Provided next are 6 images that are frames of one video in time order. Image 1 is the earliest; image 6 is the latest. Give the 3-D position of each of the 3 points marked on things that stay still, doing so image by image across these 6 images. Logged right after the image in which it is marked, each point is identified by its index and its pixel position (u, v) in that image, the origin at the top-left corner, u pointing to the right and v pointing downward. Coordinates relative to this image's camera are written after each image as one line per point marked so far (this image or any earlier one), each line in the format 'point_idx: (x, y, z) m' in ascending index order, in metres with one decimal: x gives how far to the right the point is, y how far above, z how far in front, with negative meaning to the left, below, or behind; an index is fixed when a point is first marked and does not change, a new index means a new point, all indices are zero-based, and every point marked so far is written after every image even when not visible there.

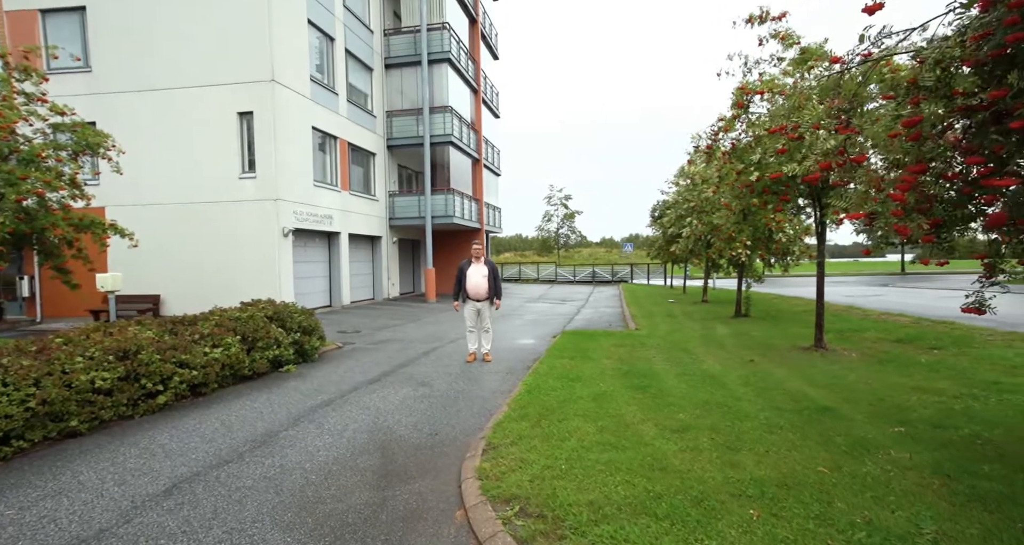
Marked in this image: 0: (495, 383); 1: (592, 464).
0: (-0.2, -1.4, +6.4) m
1: (+0.5, -1.3, +3.3) m
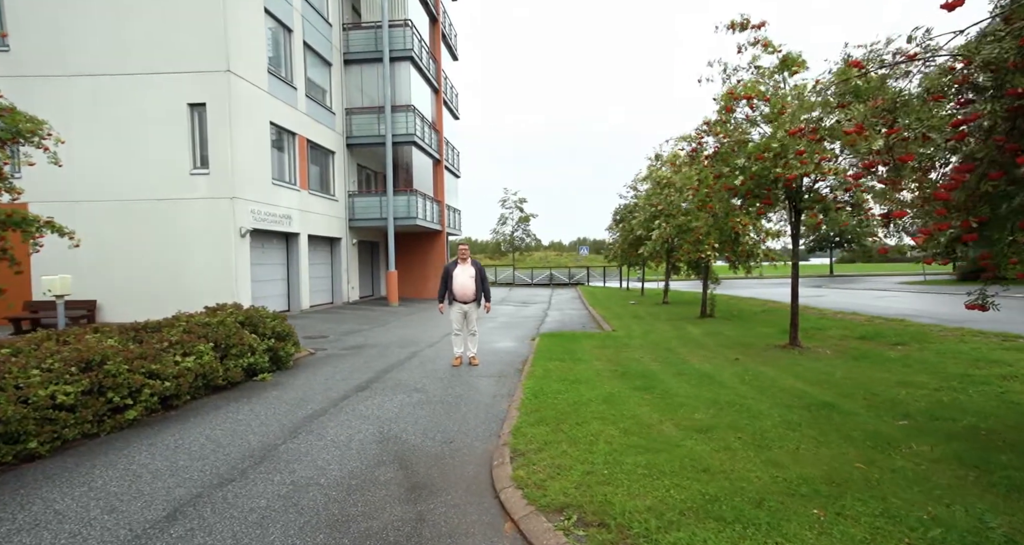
0: (-0.2, -1.4, +6.2) m
1: (+0.8, -1.3, +3.3) m
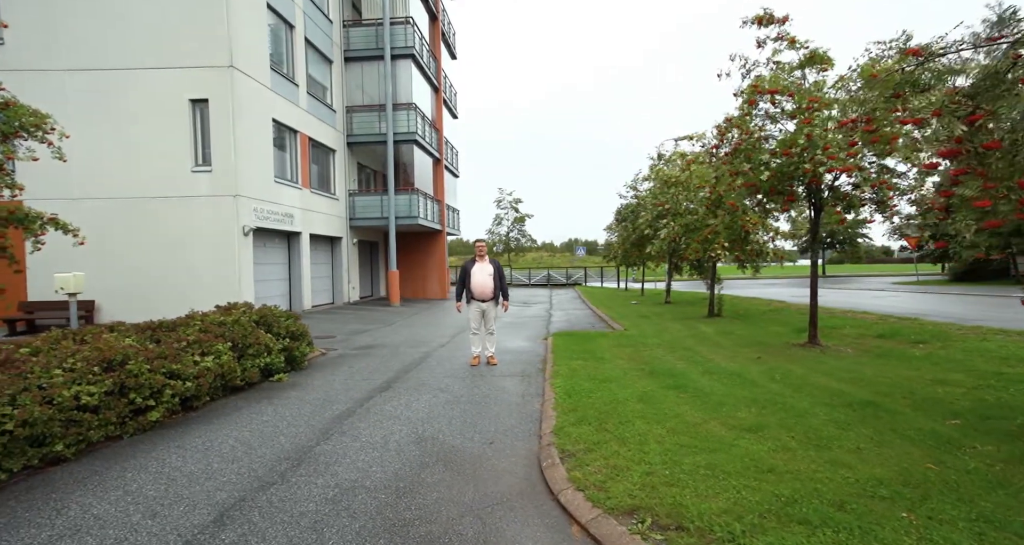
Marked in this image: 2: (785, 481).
0: (+0.1, -1.4, +6.1) m
1: (+1.1, -1.2, +3.2) m
2: (+1.5, -1.2, +2.9) m
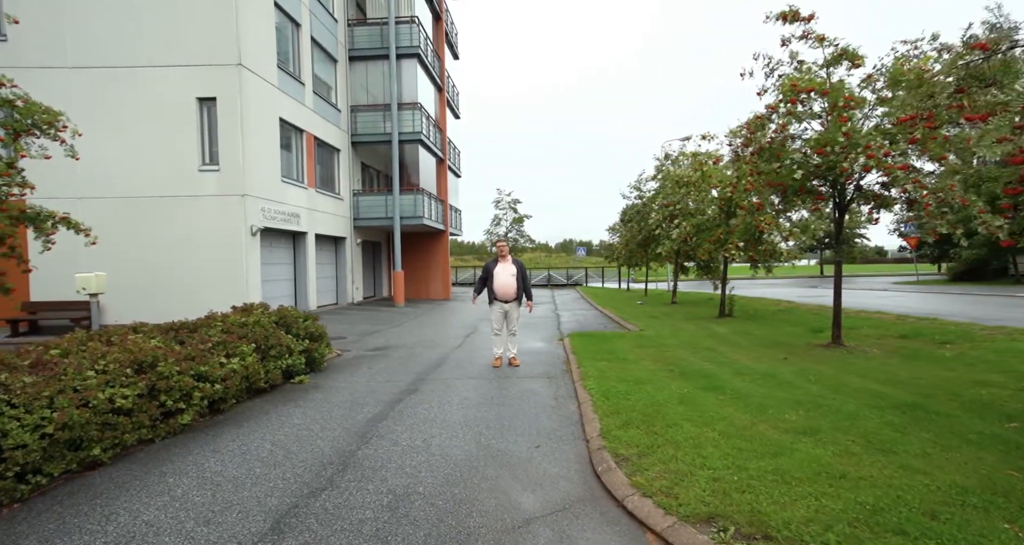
0: (+0.4, -1.3, +6.0) m
1: (+1.5, -1.2, +3.1) m
2: (+1.9, -1.2, +2.8) m
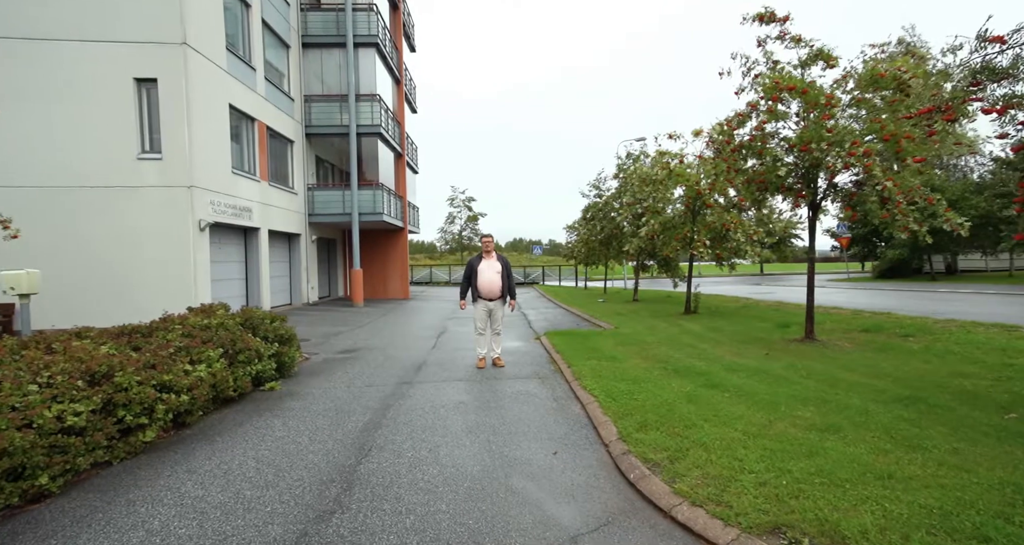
0: (+0.3, -1.3, +5.7) m
1: (+1.7, -1.2, +2.9) m
2: (+2.1, -1.1, +2.7) m
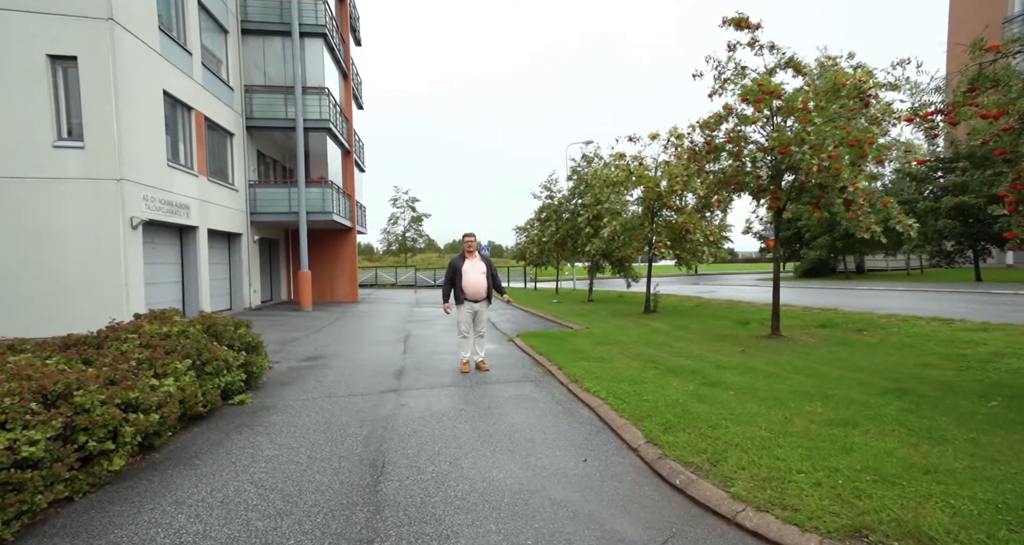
0: (+0.3, -1.3, +5.5) m
1: (+2.0, -1.1, +2.9) m
2: (+2.4, -1.1, +2.7) m
